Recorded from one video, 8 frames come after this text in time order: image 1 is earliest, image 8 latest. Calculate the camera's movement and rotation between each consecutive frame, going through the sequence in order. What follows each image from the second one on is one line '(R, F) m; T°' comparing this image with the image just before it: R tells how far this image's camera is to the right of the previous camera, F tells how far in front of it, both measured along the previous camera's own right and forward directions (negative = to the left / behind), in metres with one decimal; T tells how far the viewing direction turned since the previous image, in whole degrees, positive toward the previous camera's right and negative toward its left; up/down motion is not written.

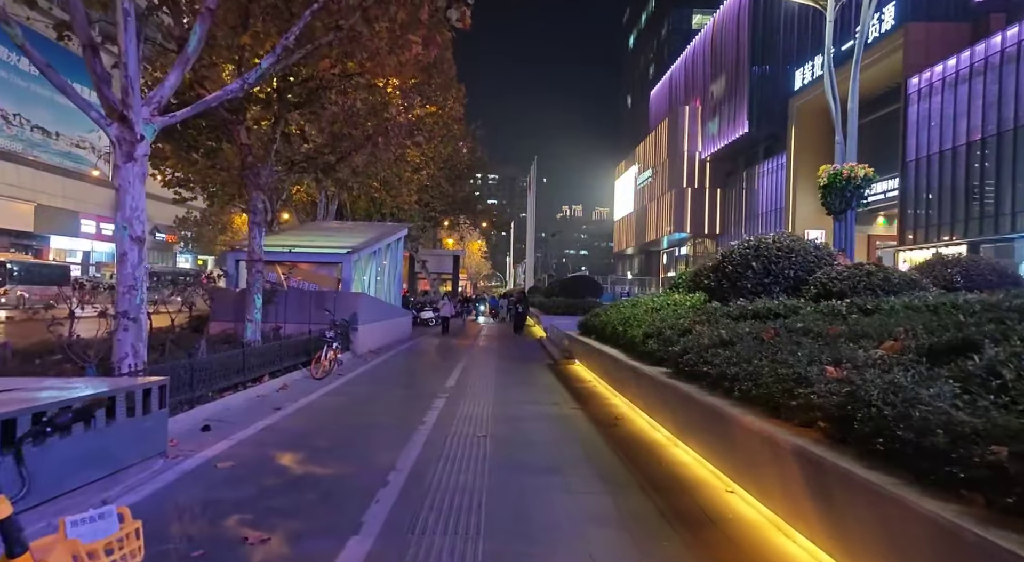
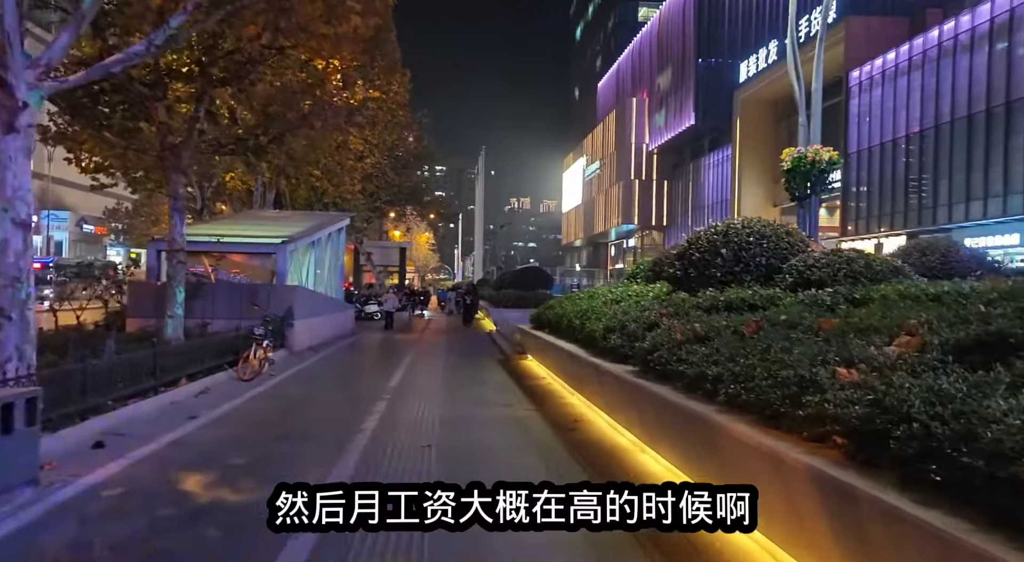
(0.0, +1.1) m; +4°
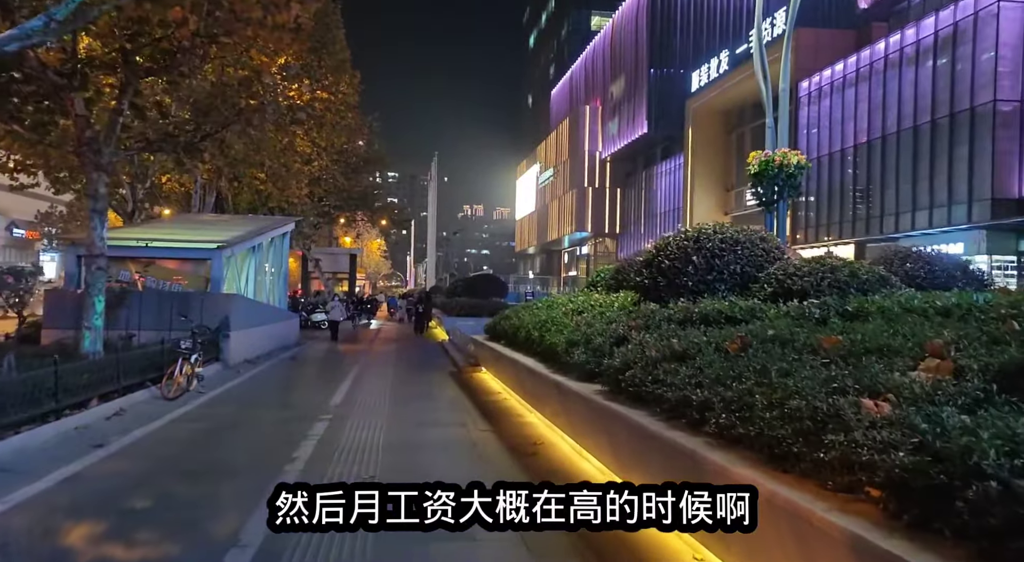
(0.0, +0.9) m; +4°
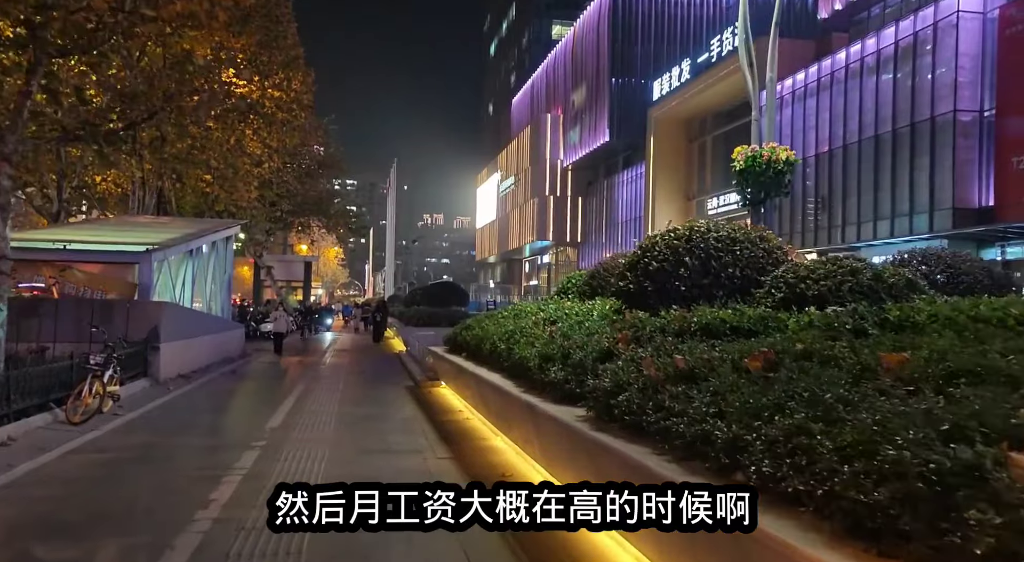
(0.0, +1.3) m; +3°
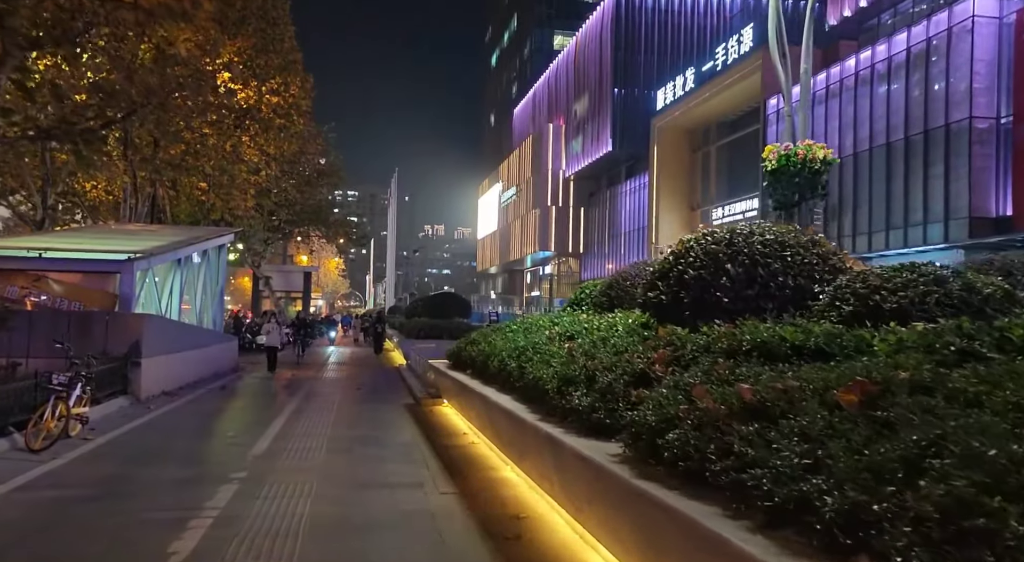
(-0.1, +1.1) m; 0°
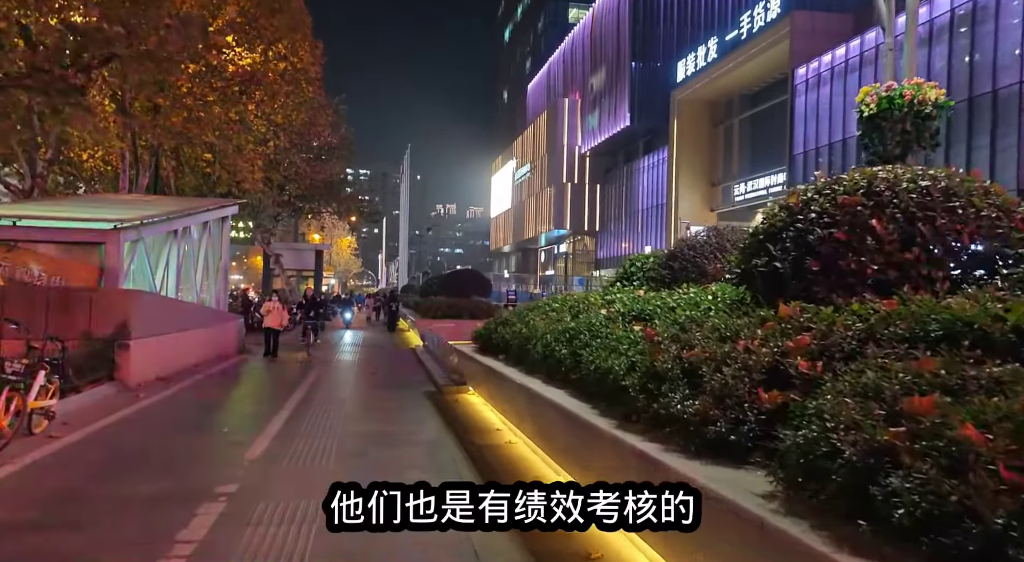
(-0.4, +1.7) m; -1°
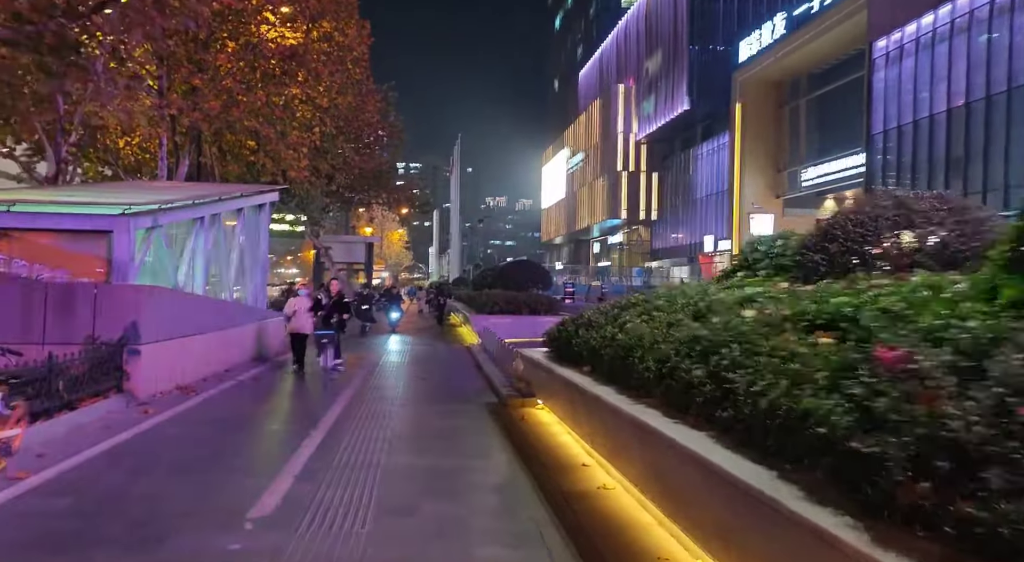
(-0.4, +2.3) m; -4°
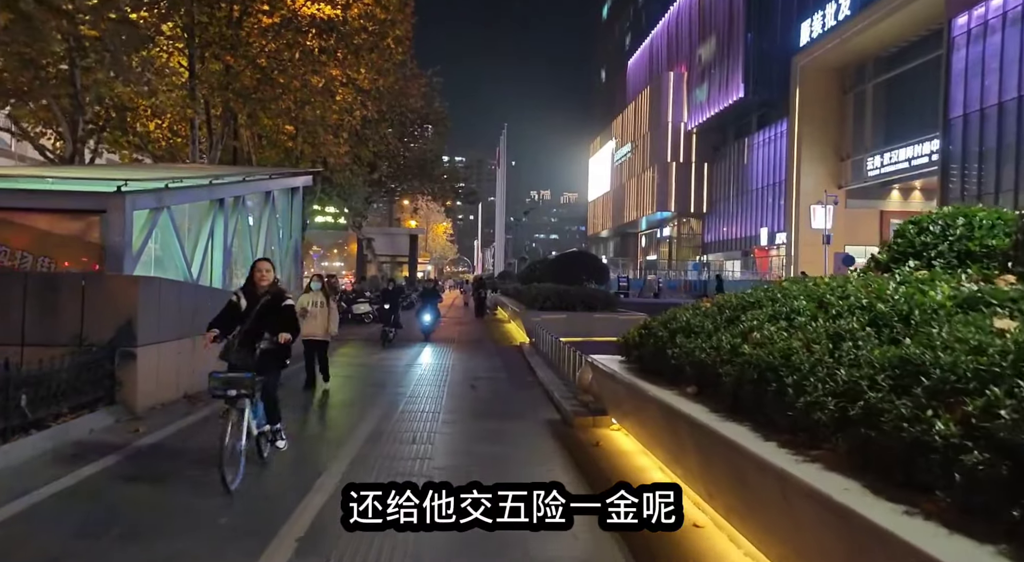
(-0.3, +2.1) m; -3°
